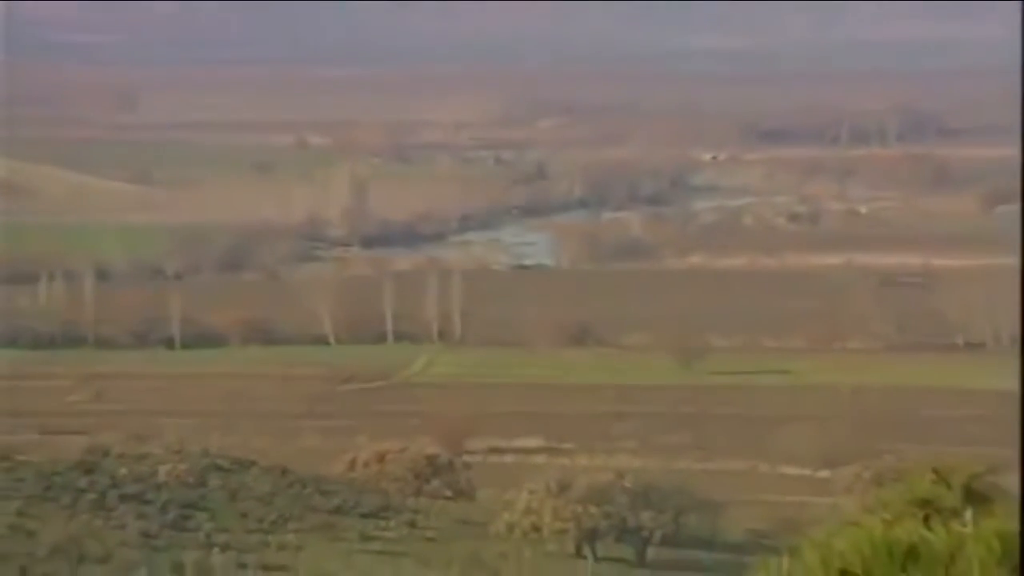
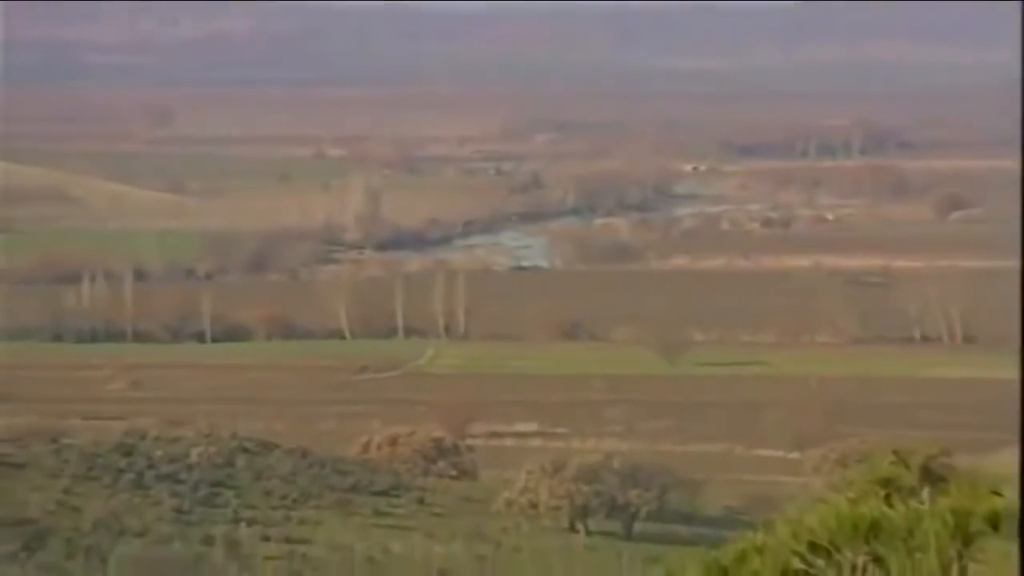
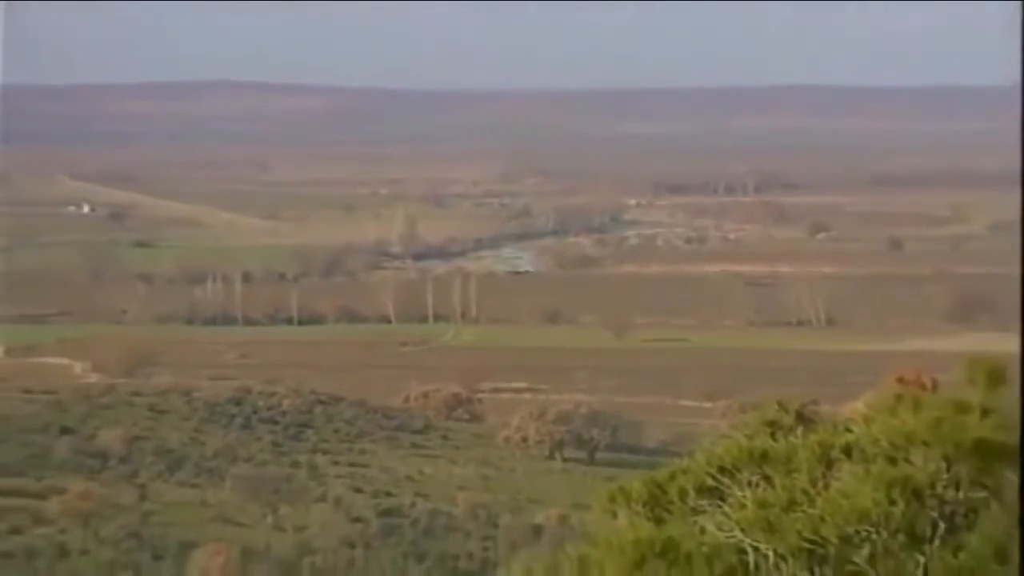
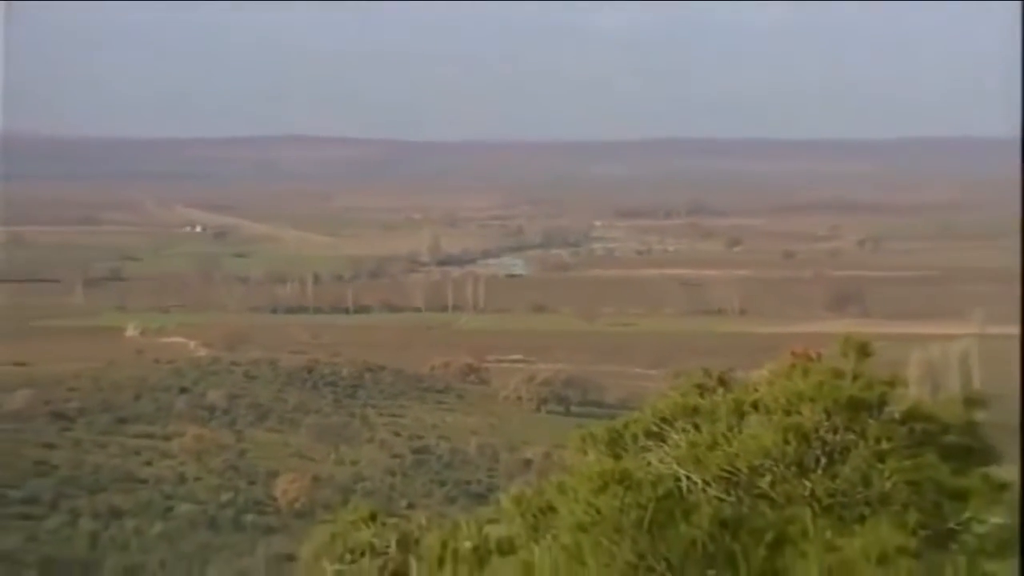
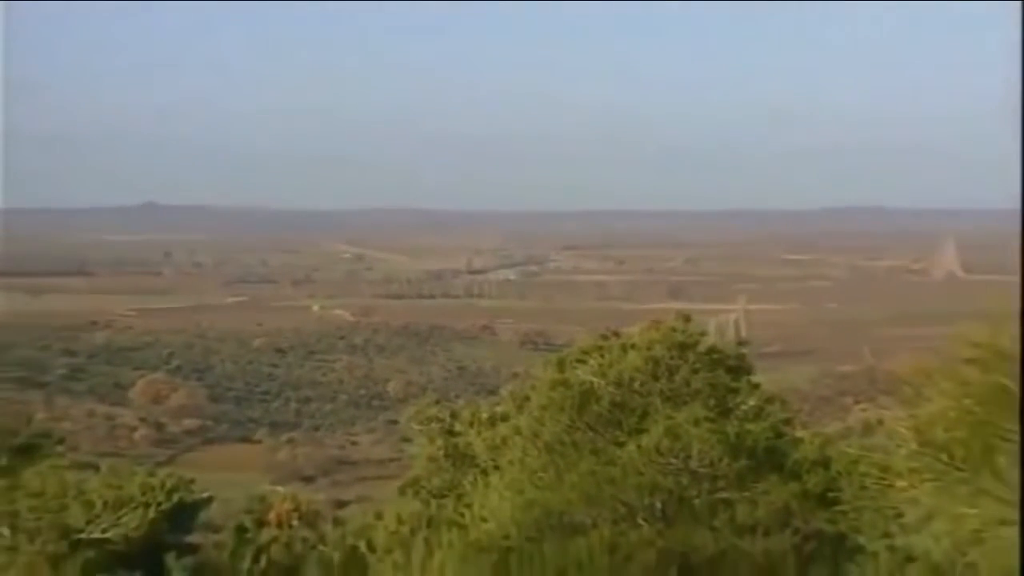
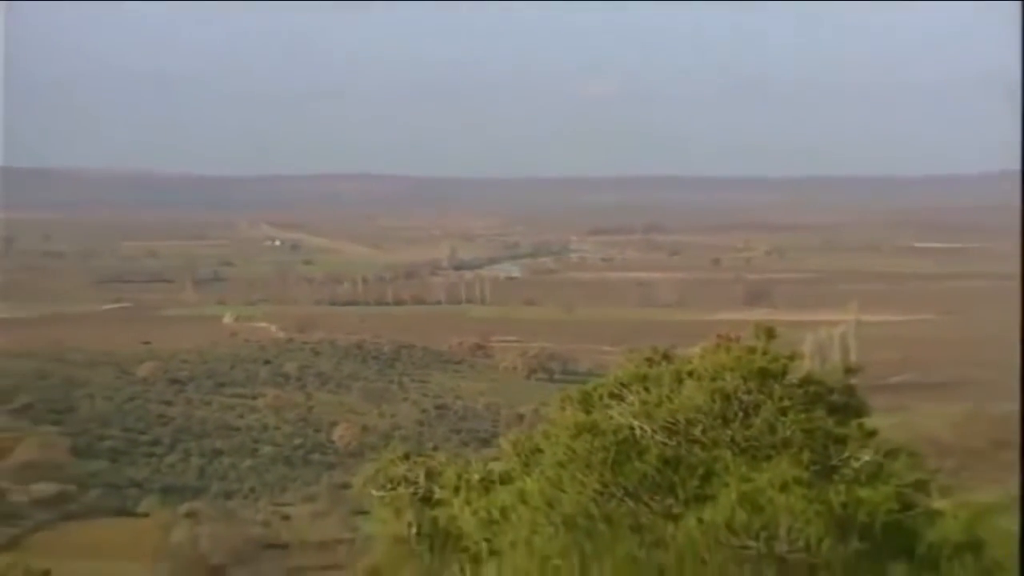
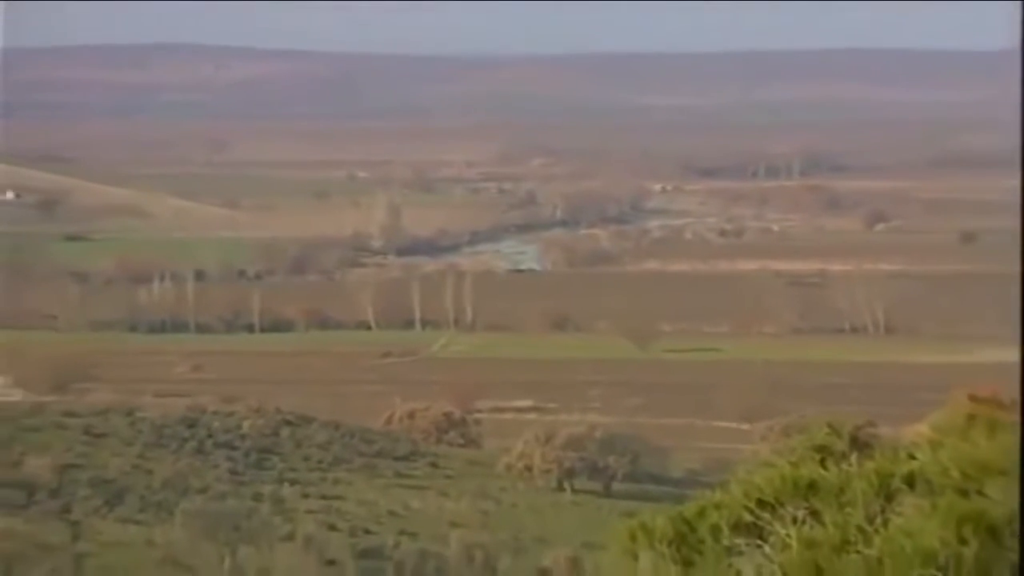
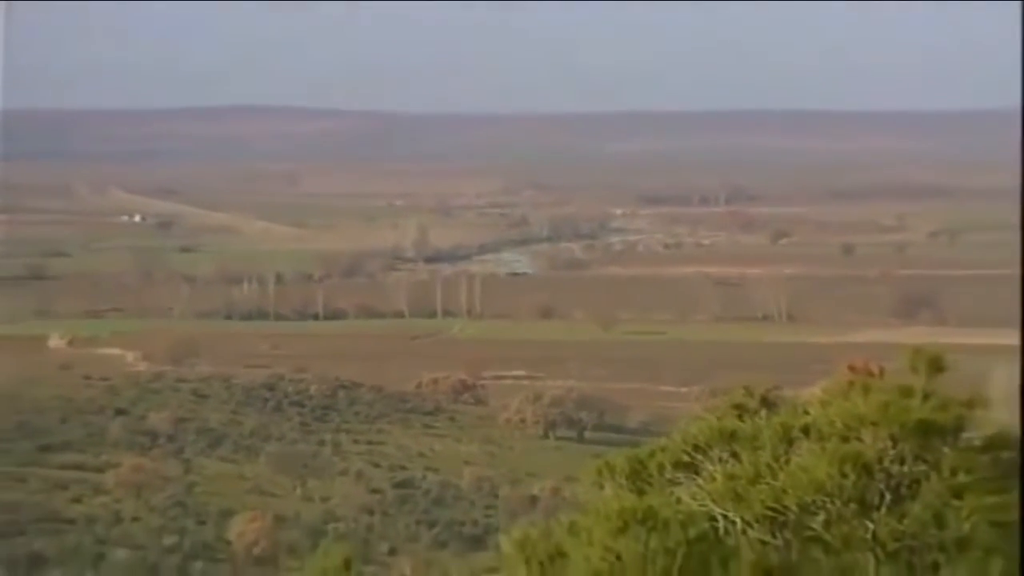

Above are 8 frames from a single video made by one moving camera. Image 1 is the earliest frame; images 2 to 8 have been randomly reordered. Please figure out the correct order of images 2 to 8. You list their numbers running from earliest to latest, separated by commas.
2, 7, 3, 8, 4, 6, 5
